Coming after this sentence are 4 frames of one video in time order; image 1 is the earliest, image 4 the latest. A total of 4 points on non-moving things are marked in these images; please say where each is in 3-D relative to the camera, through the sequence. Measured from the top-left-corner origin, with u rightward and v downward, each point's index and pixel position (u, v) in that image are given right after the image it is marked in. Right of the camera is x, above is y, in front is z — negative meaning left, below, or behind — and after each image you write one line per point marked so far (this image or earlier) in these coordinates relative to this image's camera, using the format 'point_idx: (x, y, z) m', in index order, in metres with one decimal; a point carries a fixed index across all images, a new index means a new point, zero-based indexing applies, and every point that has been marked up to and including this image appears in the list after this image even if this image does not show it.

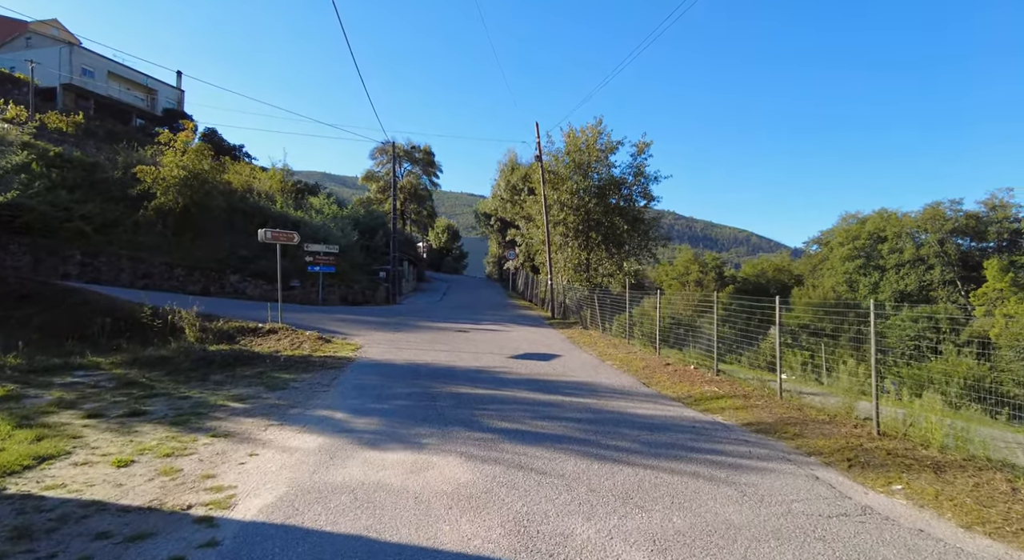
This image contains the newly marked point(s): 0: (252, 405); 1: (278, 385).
0: (-3.4, -1.6, +7.1) m
1: (-3.6, -1.6, +8.5) m
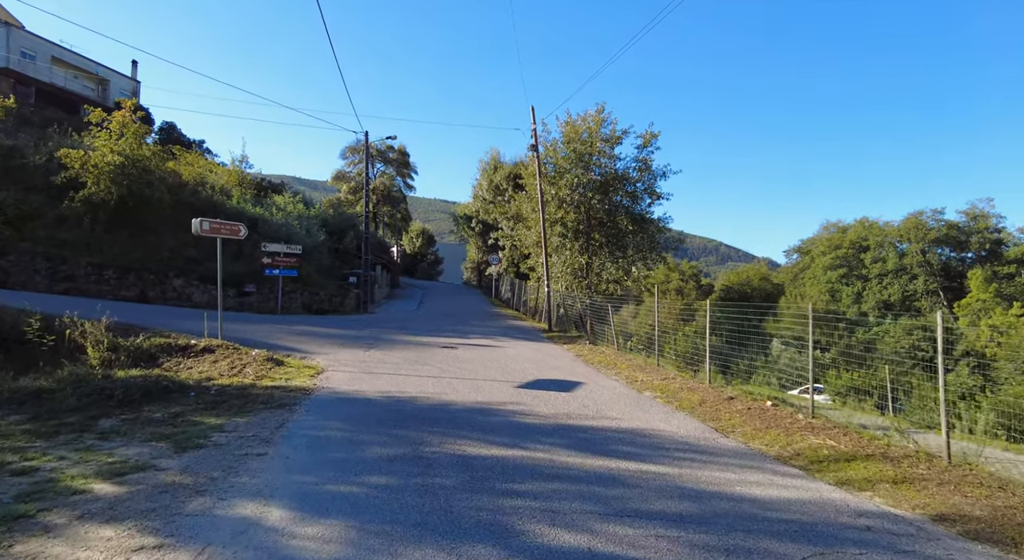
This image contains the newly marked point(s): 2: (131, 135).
0: (-3.0, -1.6, +4.3) m
1: (-3.3, -1.7, +5.7) m
2: (-13.5, +5.1, +19.6) m
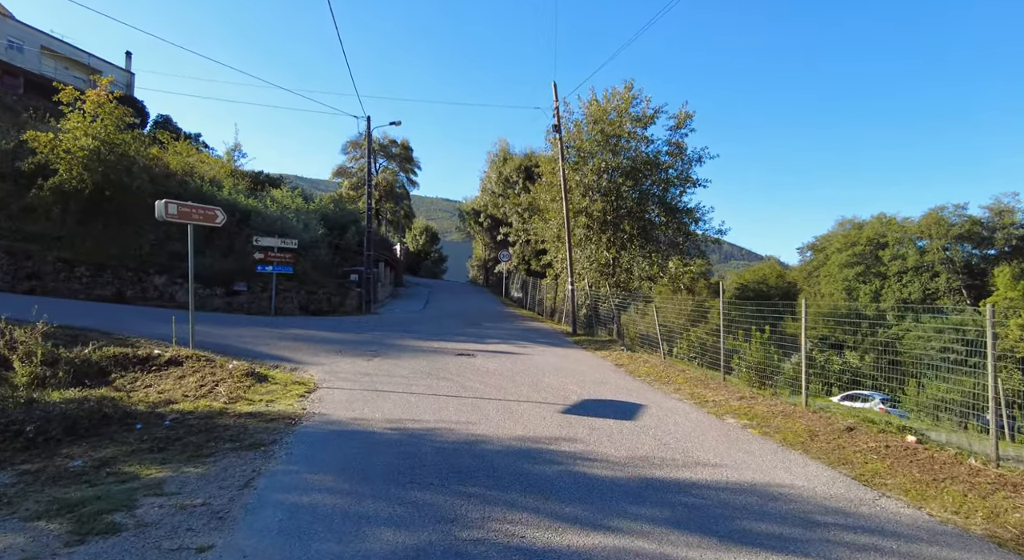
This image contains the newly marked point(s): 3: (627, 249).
0: (-2.4, -1.6, +2.3) m
1: (-2.8, -1.6, +3.7) m
2: (-13.0, +5.2, +17.6) m
3: (+3.6, +1.0, +17.4) m
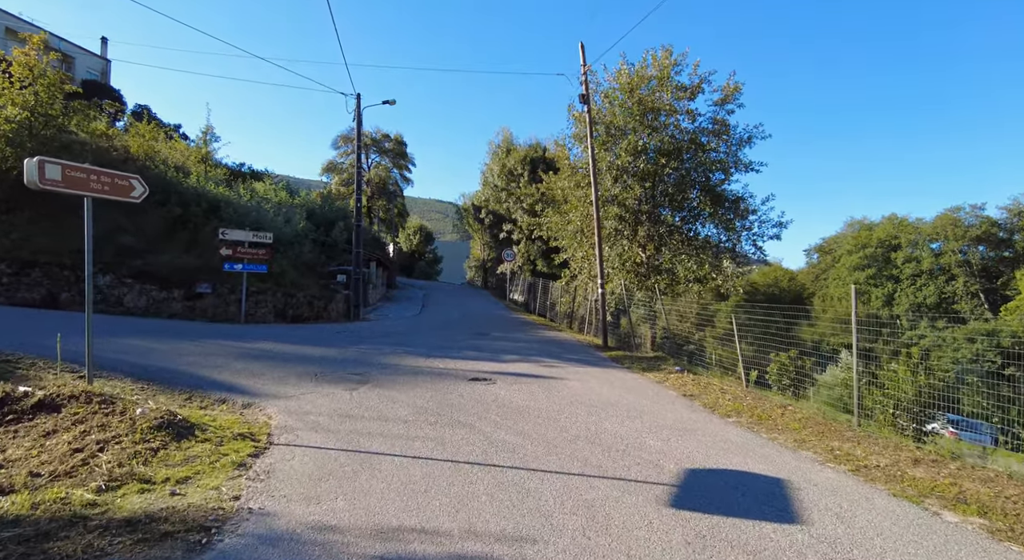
0: (-1.8, -1.5, -0.6) m
1: (-2.1, -1.6, +0.9) m
2: (-12.5, +5.2, +14.6) m
3: (+4.0, +0.9, +14.6) m
